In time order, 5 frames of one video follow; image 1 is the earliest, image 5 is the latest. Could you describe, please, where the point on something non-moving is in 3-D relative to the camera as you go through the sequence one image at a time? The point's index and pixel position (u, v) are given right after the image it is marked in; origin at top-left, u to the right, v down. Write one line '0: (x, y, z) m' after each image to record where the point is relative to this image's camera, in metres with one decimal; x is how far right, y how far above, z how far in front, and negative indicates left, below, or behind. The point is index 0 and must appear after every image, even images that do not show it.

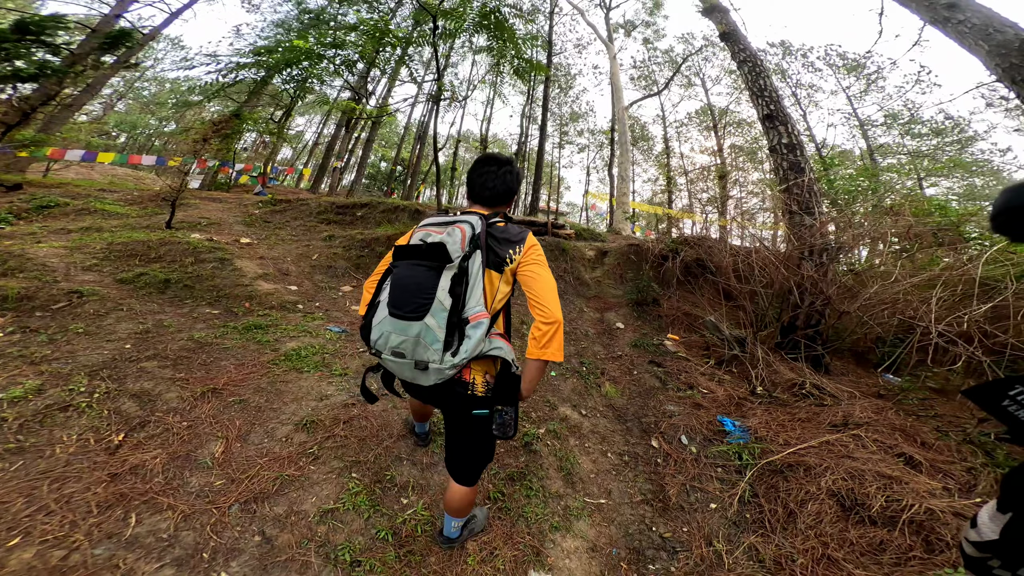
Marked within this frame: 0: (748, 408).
0: (+2.6, -1.3, +3.7) m
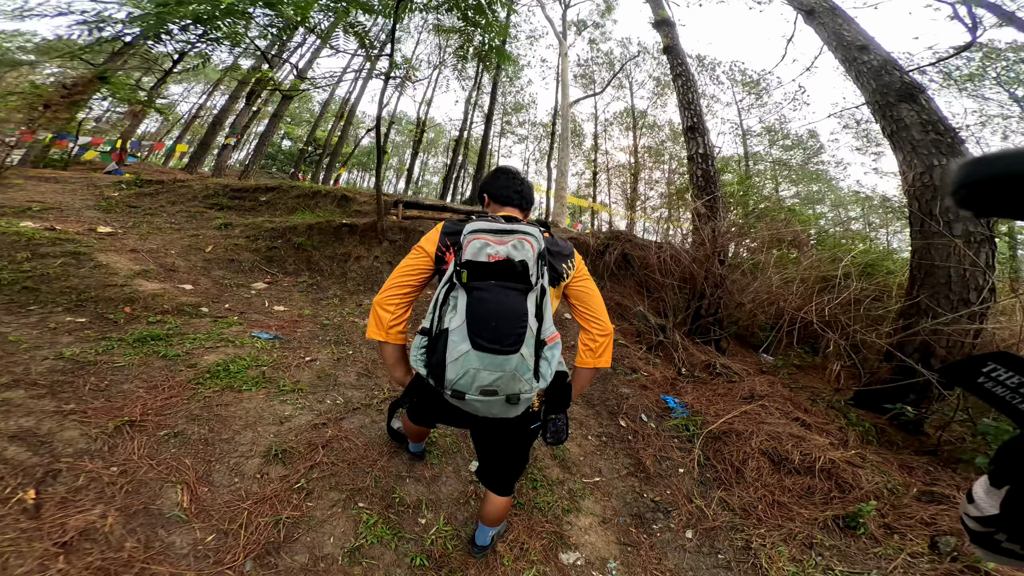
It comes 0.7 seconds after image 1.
0: (+2.1, -1.1, +4.2) m
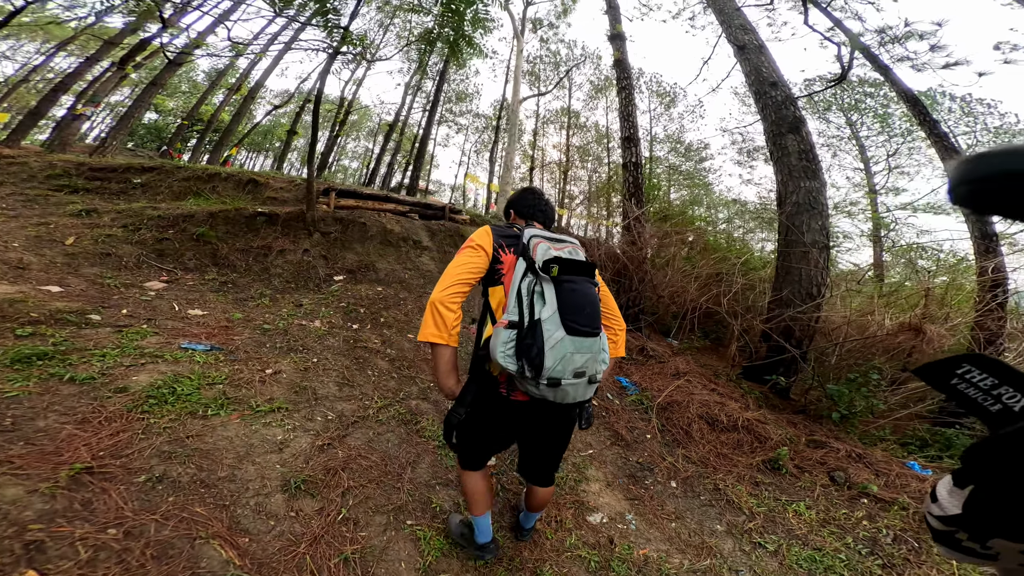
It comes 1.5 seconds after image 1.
0: (+1.6, -1.0, +4.6) m
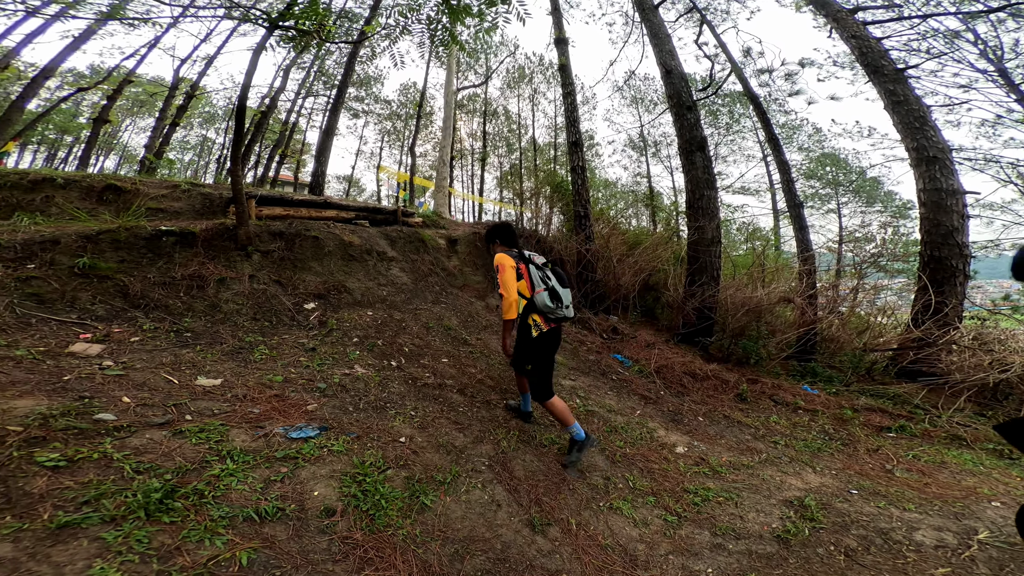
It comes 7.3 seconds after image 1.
0: (+1.5, -0.9, +5.6) m
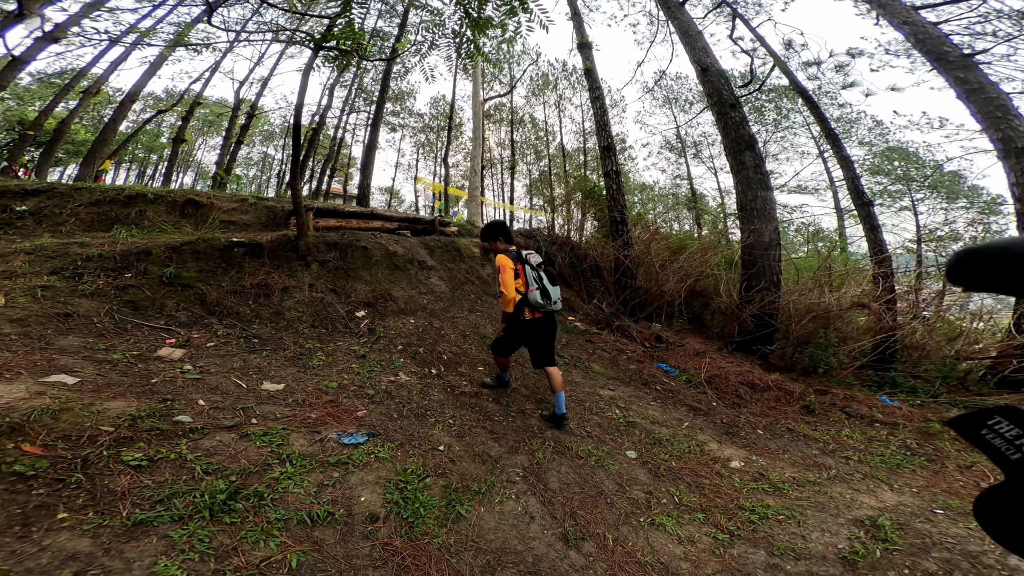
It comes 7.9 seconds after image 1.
0: (+2.1, -1.0, +5.4) m
